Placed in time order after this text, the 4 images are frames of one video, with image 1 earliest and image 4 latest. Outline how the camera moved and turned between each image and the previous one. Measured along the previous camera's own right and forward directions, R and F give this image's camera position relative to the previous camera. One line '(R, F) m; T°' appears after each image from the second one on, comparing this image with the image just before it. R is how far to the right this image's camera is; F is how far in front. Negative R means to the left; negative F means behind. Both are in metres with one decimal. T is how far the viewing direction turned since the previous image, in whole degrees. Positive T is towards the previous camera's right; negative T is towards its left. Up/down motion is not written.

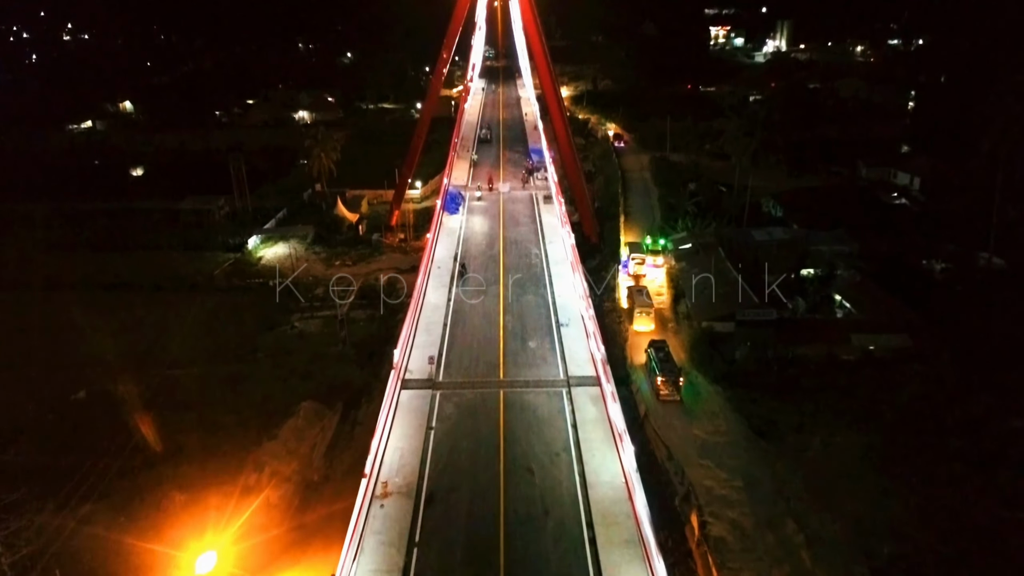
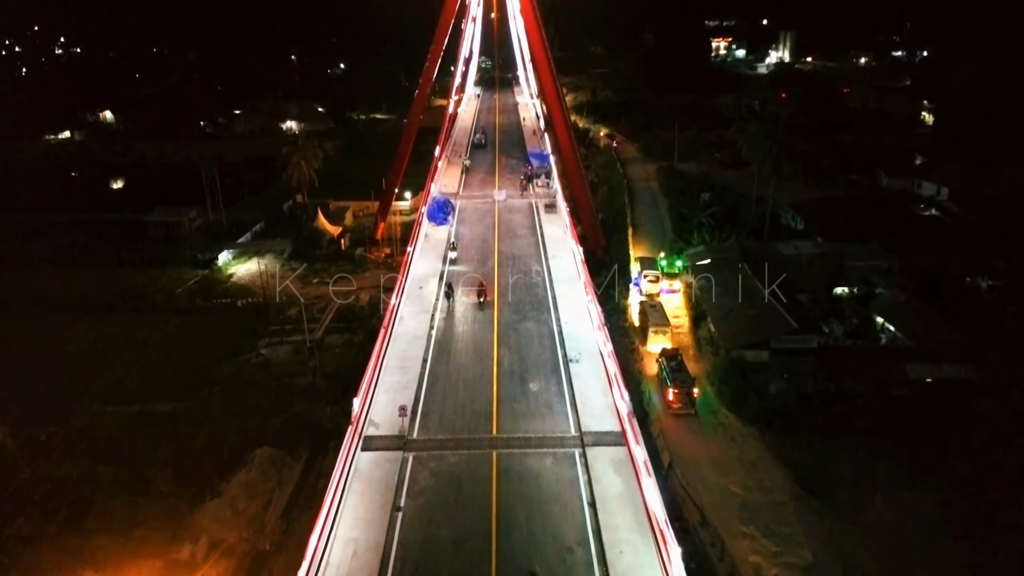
(0.0, +5.2) m; 0°
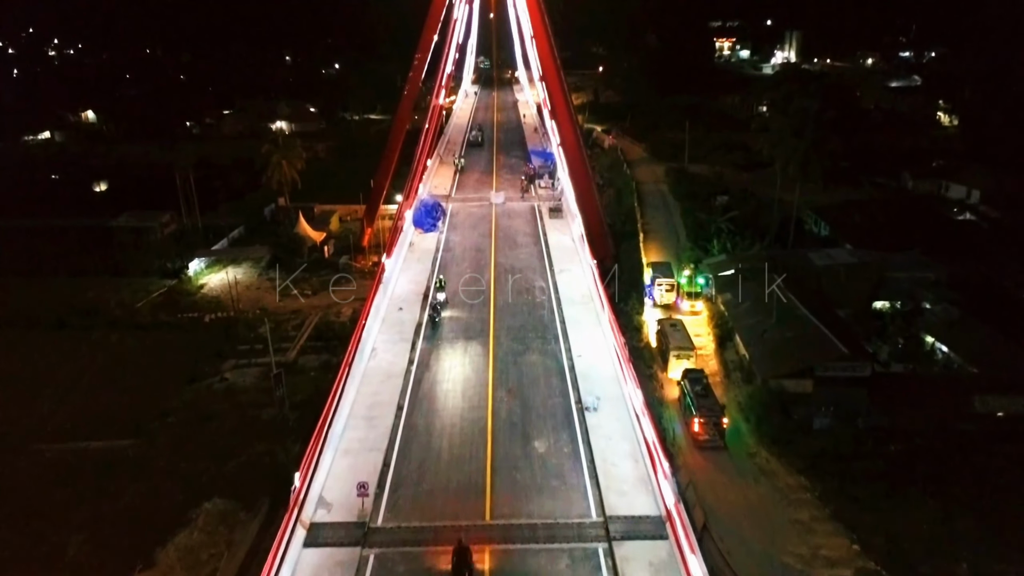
(0.0, +4.6) m; 0°
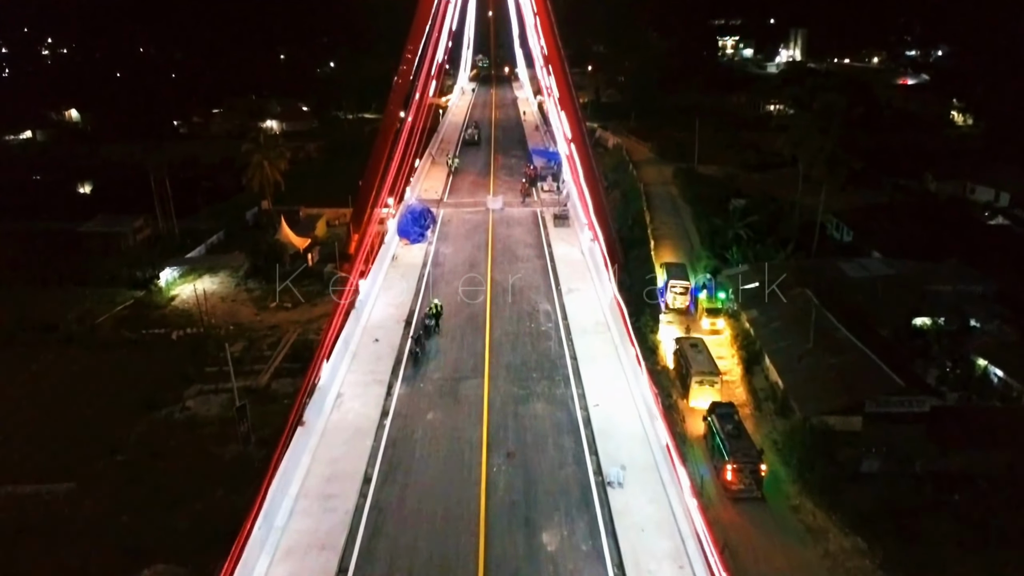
(0.0, +3.7) m; 0°
